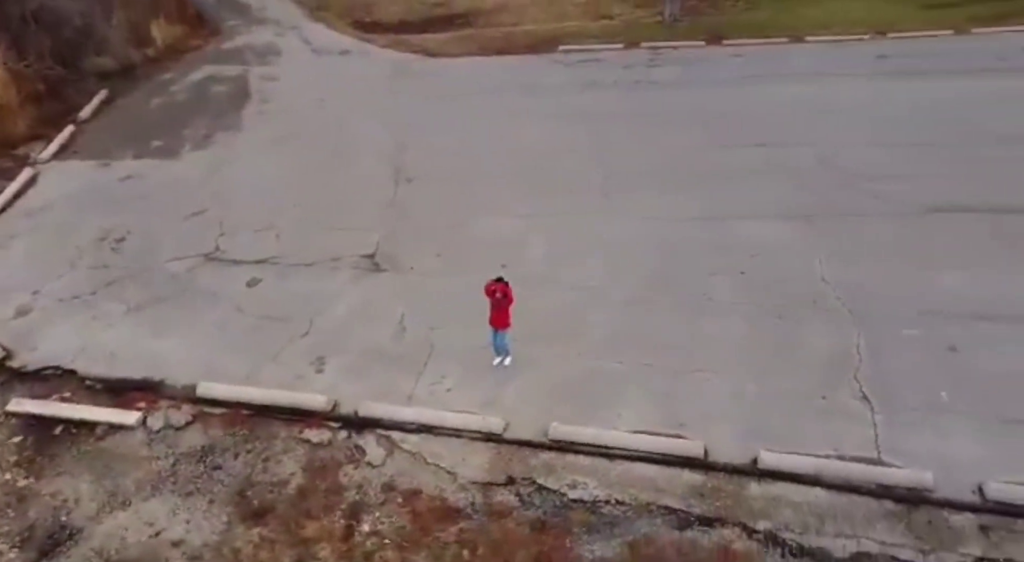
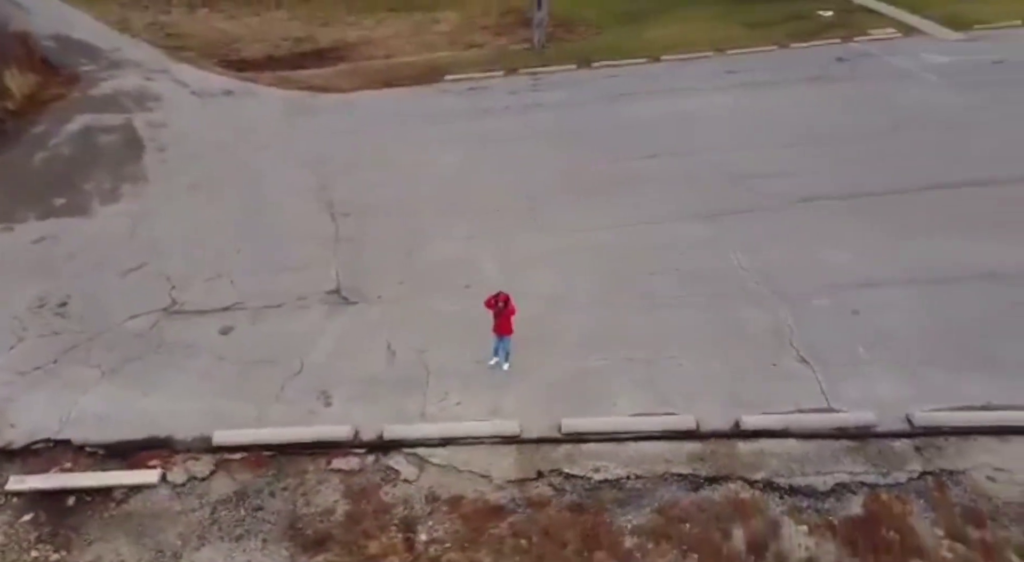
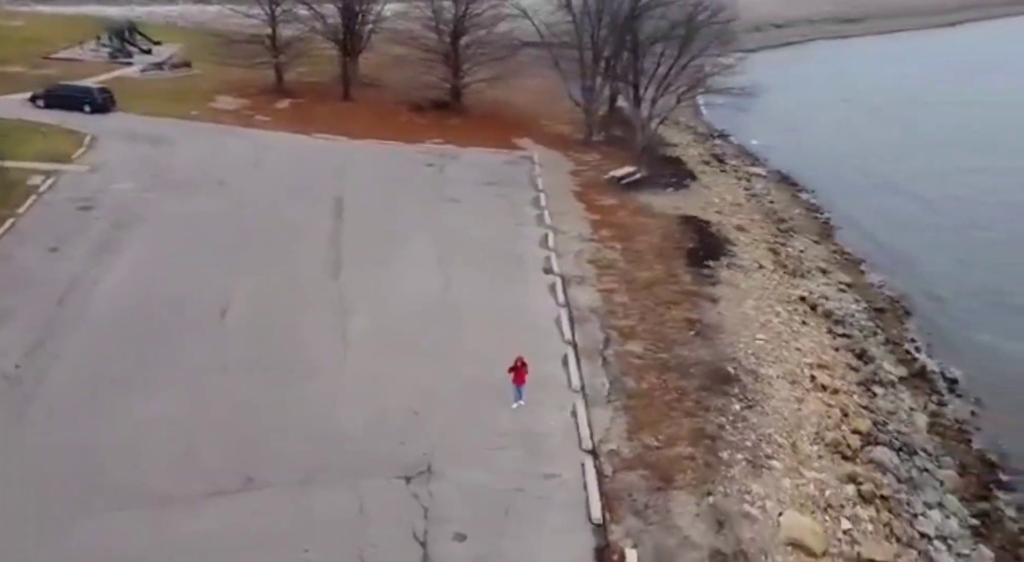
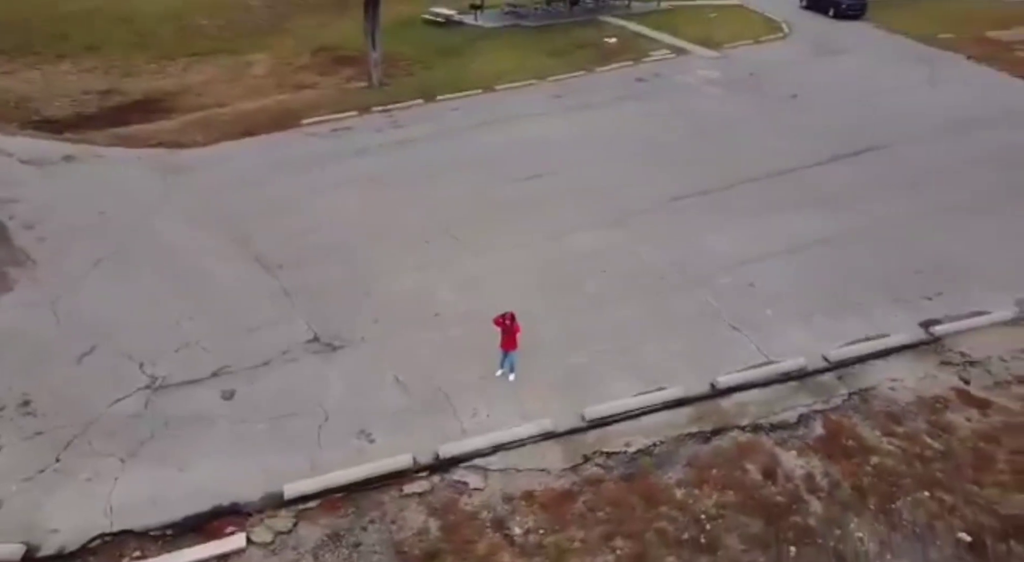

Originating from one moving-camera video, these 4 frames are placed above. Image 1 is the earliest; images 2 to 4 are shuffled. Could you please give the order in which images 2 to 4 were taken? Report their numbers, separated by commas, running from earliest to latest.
2, 4, 3
